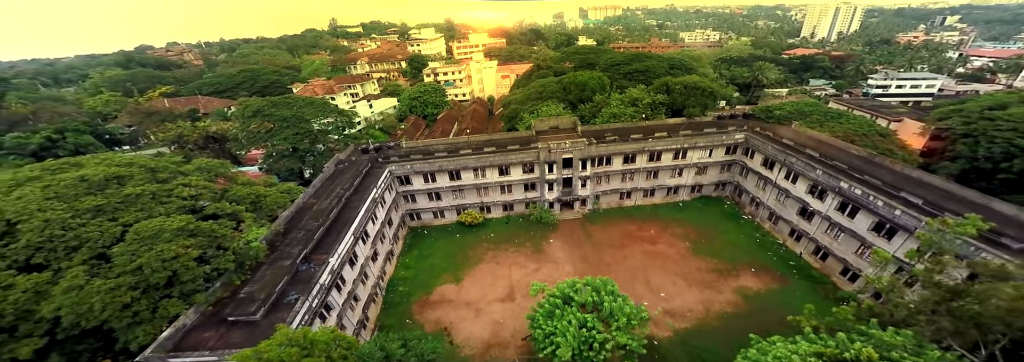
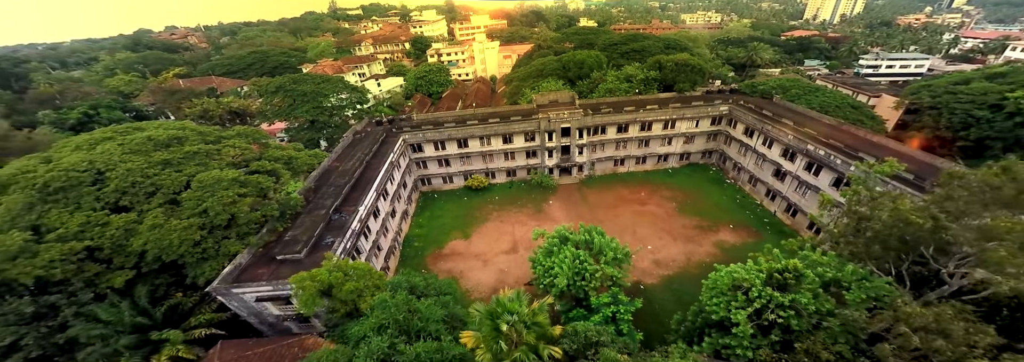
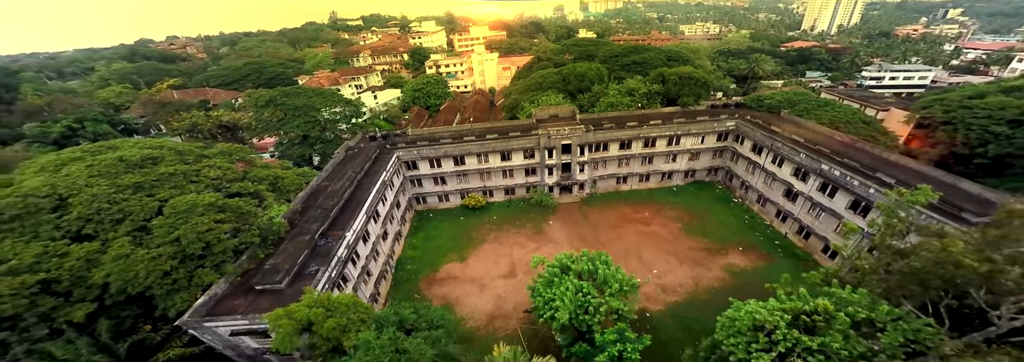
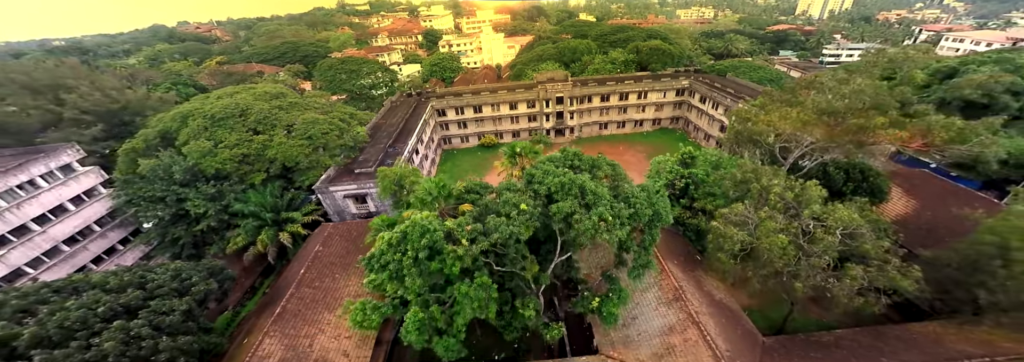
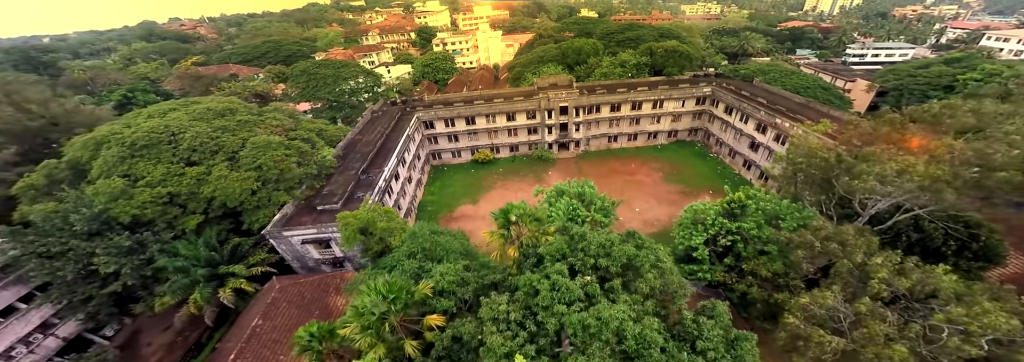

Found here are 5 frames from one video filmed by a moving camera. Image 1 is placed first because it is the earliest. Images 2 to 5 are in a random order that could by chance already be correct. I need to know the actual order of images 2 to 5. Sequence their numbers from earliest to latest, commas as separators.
3, 2, 5, 4
